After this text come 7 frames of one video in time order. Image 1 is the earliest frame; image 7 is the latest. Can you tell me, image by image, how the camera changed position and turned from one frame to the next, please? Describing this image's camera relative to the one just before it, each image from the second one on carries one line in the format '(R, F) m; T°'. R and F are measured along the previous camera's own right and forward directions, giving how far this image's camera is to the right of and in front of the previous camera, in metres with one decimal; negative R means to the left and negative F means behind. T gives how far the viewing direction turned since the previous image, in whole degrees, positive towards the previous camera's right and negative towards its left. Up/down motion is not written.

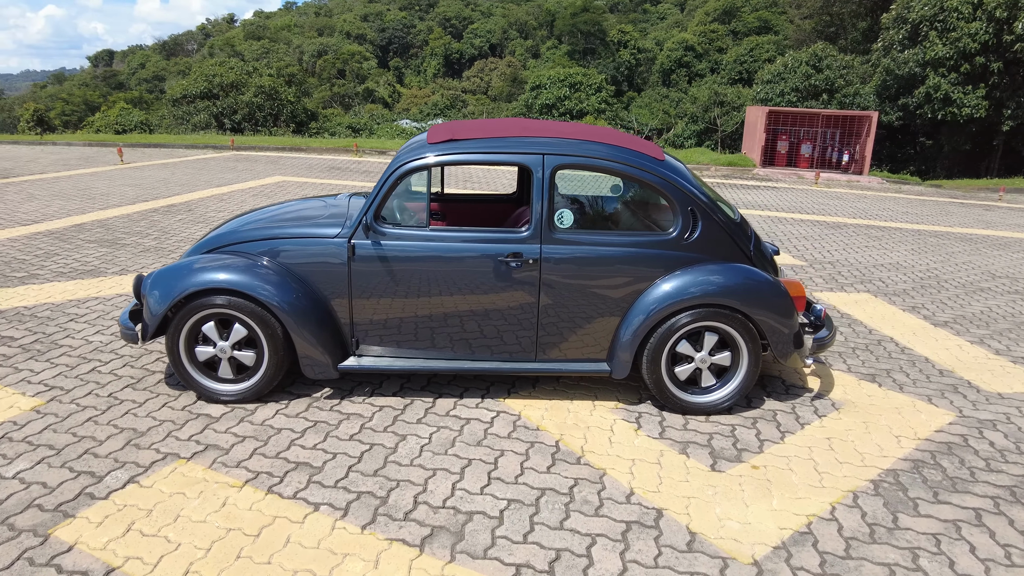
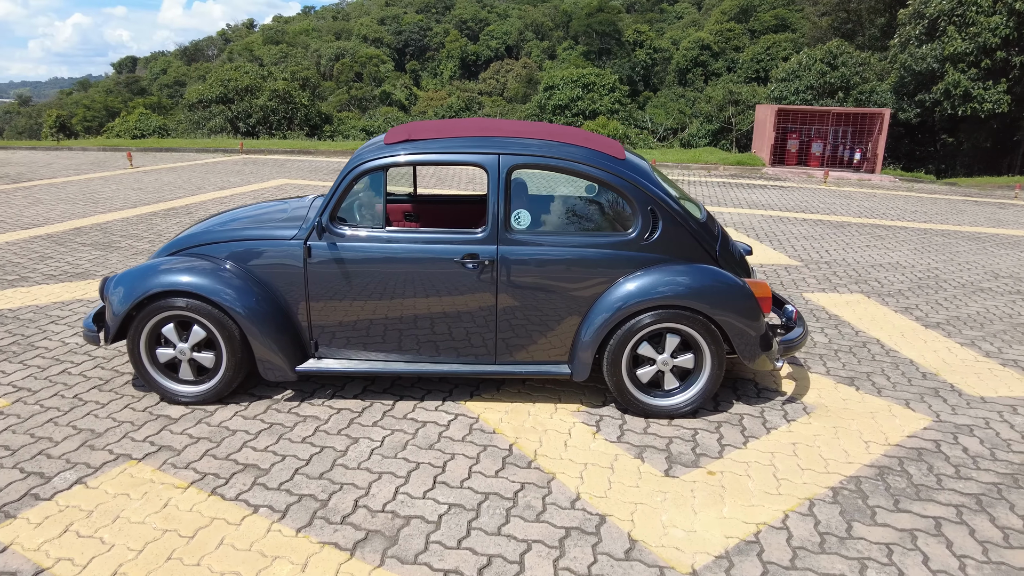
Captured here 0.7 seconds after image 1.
(+0.4, 0.0) m; -2°
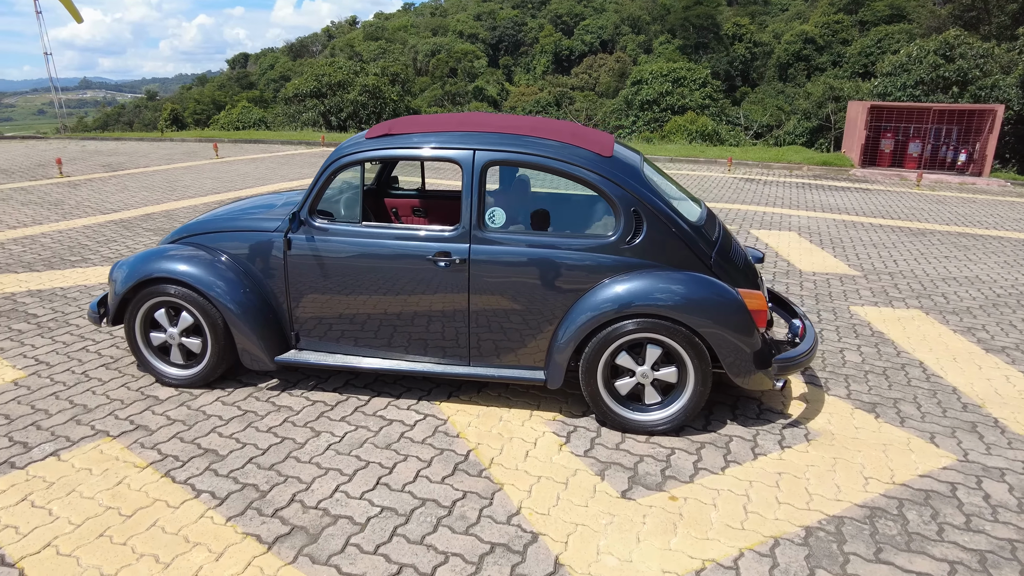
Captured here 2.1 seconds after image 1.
(+0.6, +0.2) m; -8°
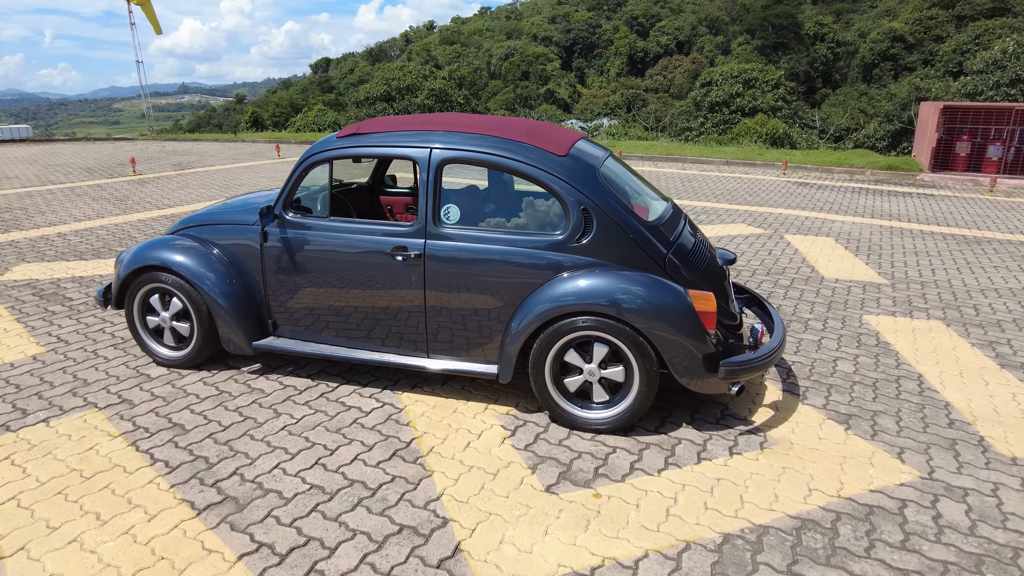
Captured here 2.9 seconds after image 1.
(+0.7, 0.0) m; -7°
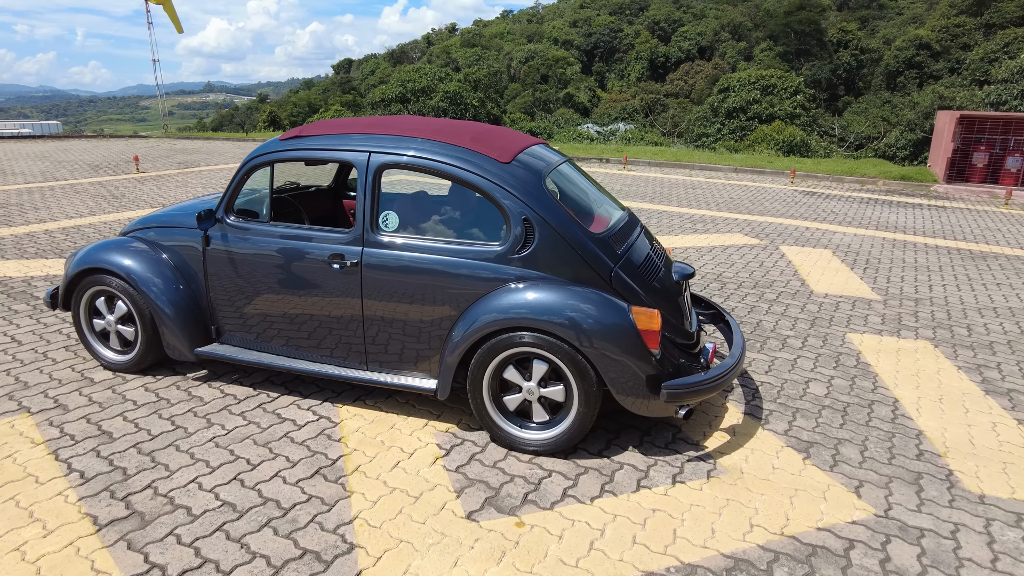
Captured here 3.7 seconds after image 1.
(+0.4, +0.2) m; -2°
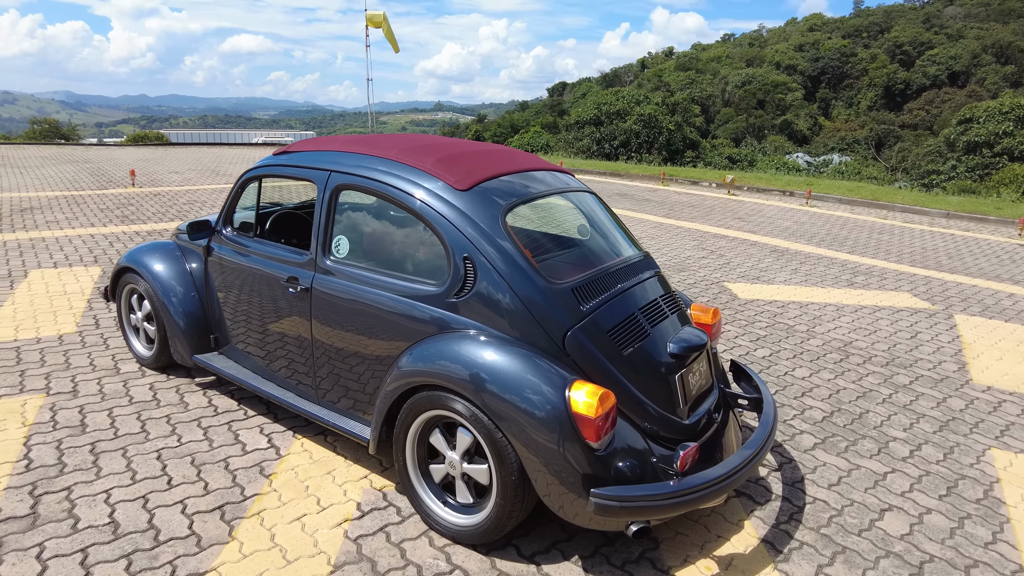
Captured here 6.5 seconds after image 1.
(+1.1, +0.7) m; -18°
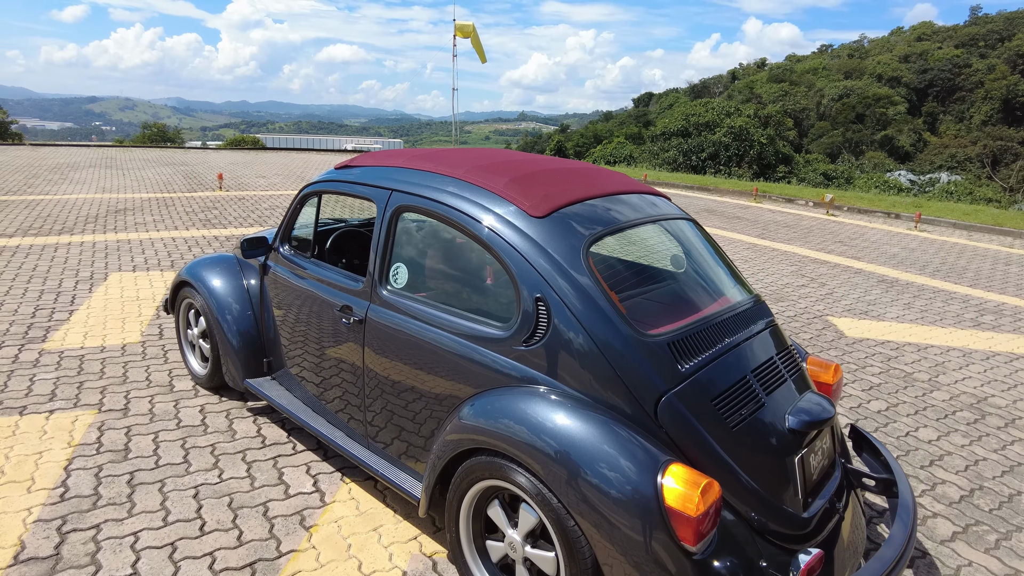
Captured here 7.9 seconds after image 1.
(0.0, +0.4) m; -7°
